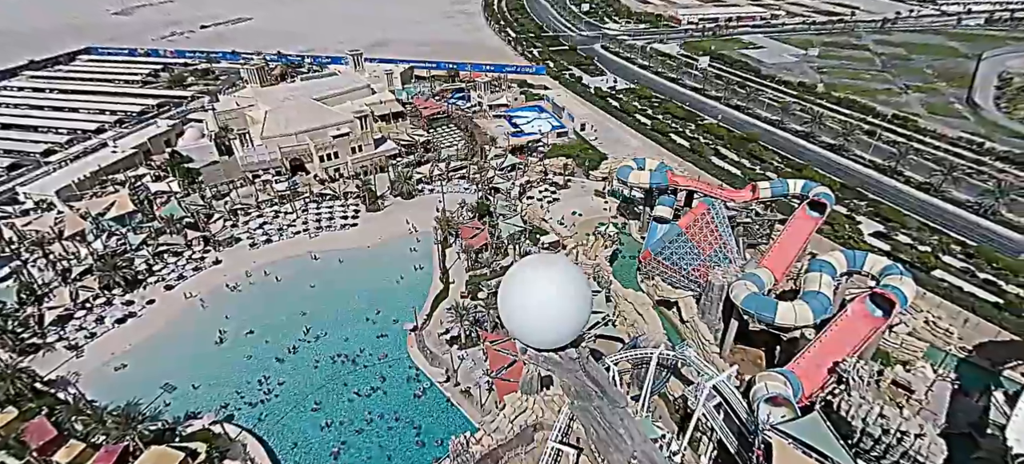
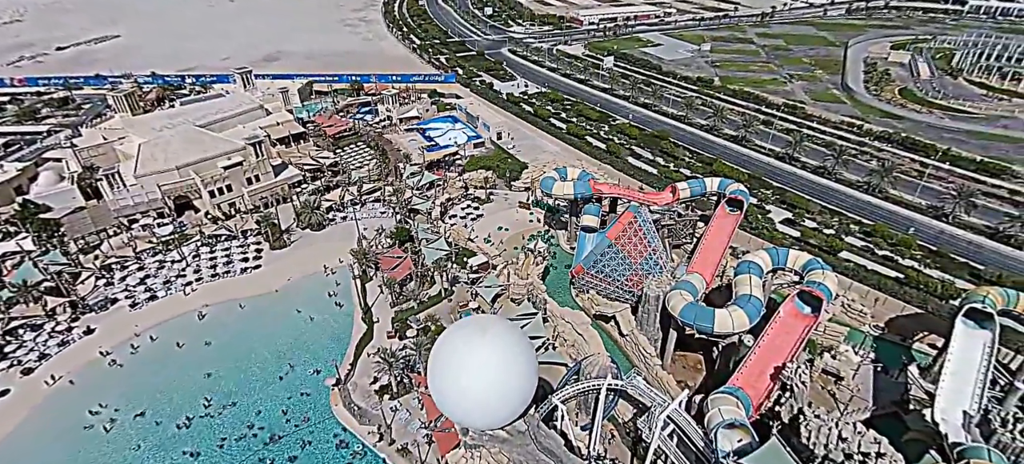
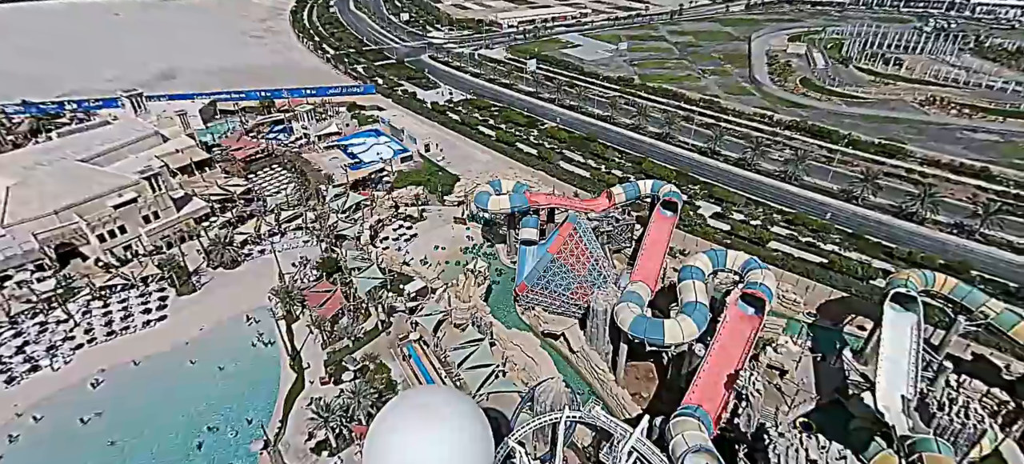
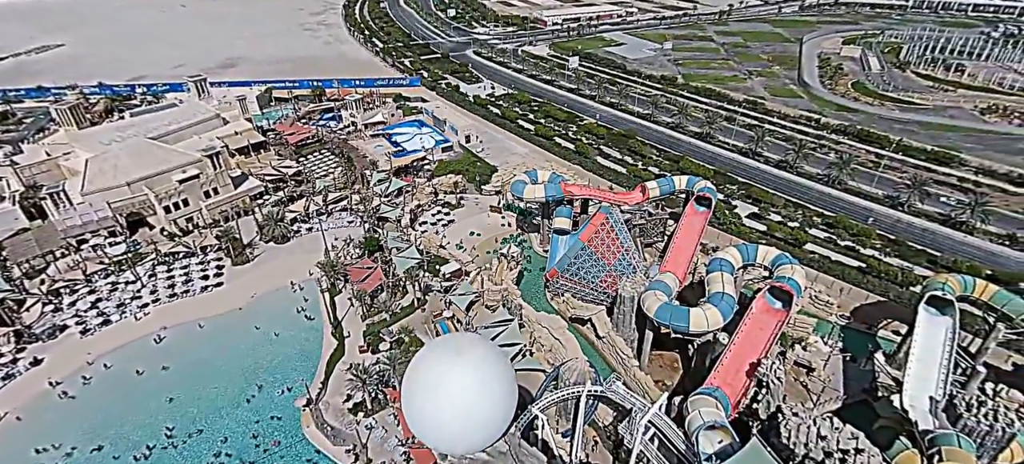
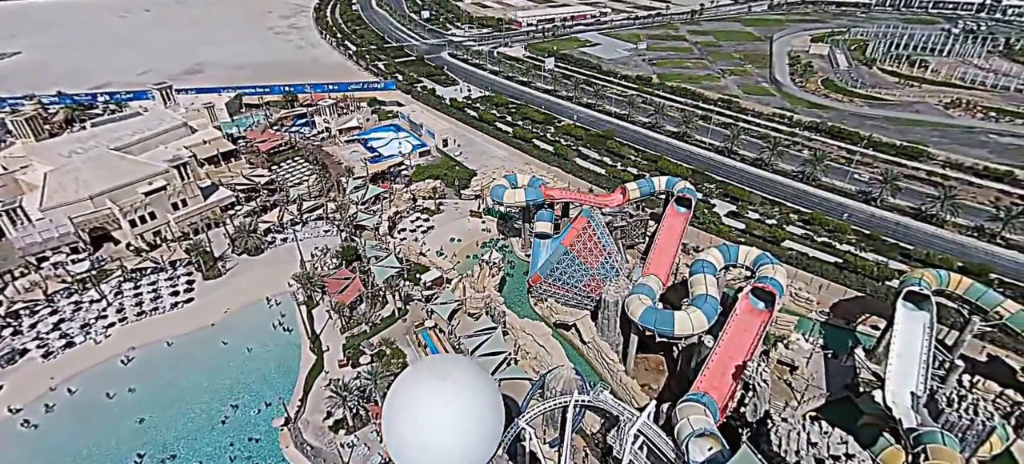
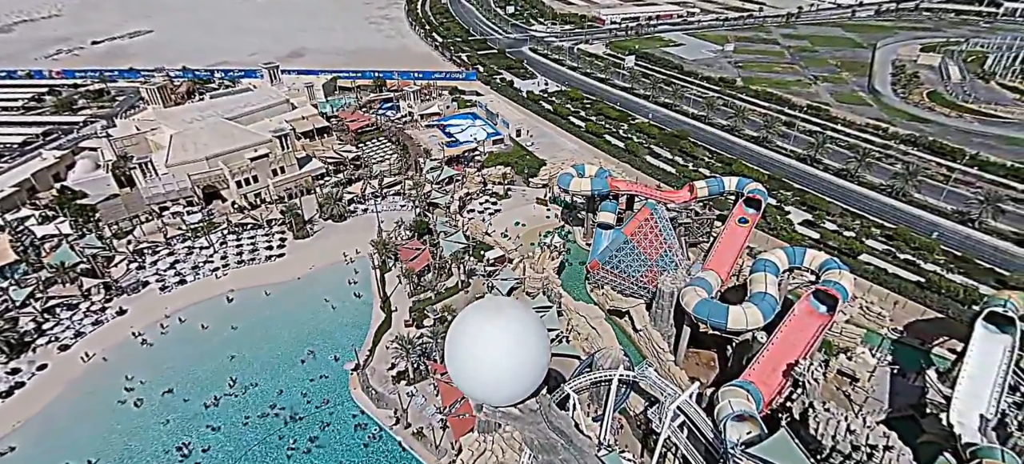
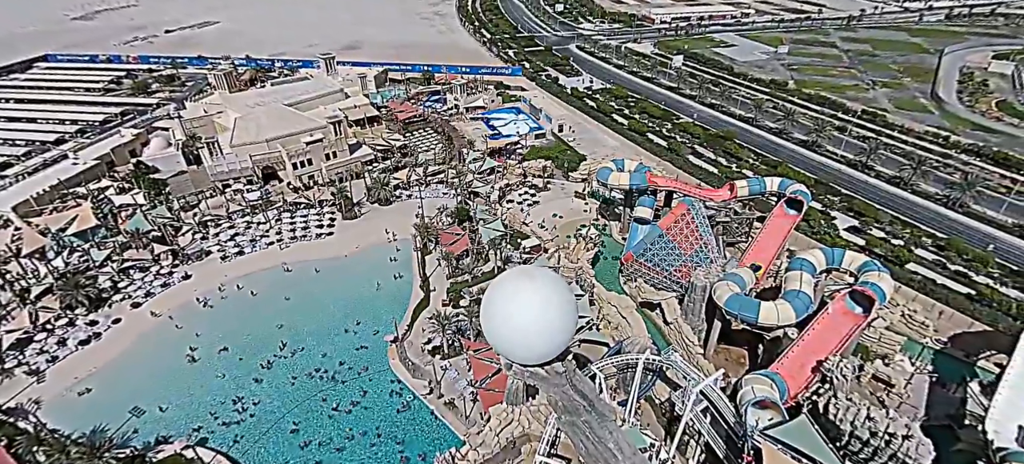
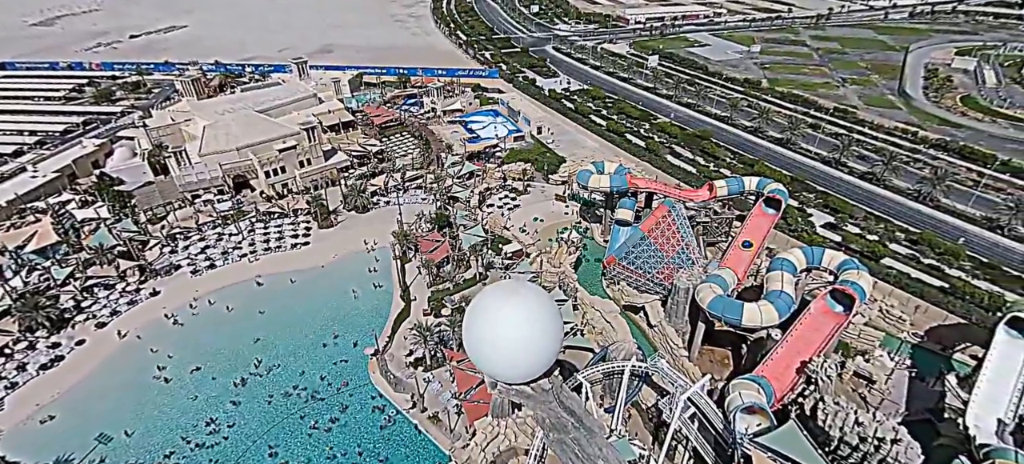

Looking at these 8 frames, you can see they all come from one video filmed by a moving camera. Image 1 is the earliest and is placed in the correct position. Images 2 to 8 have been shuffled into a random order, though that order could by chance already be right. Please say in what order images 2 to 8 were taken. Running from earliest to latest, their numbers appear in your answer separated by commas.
7, 8, 6, 2, 4, 5, 3
